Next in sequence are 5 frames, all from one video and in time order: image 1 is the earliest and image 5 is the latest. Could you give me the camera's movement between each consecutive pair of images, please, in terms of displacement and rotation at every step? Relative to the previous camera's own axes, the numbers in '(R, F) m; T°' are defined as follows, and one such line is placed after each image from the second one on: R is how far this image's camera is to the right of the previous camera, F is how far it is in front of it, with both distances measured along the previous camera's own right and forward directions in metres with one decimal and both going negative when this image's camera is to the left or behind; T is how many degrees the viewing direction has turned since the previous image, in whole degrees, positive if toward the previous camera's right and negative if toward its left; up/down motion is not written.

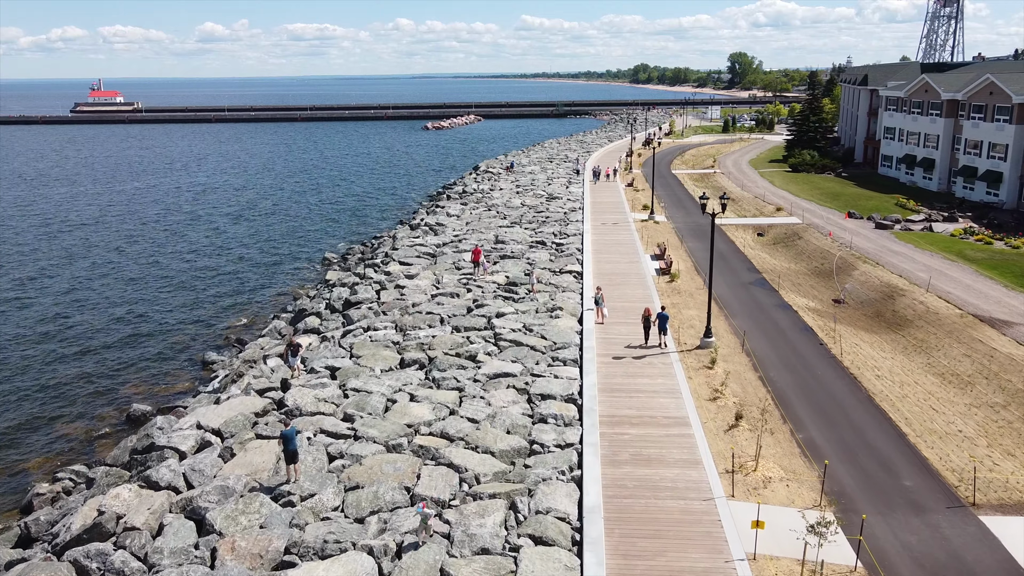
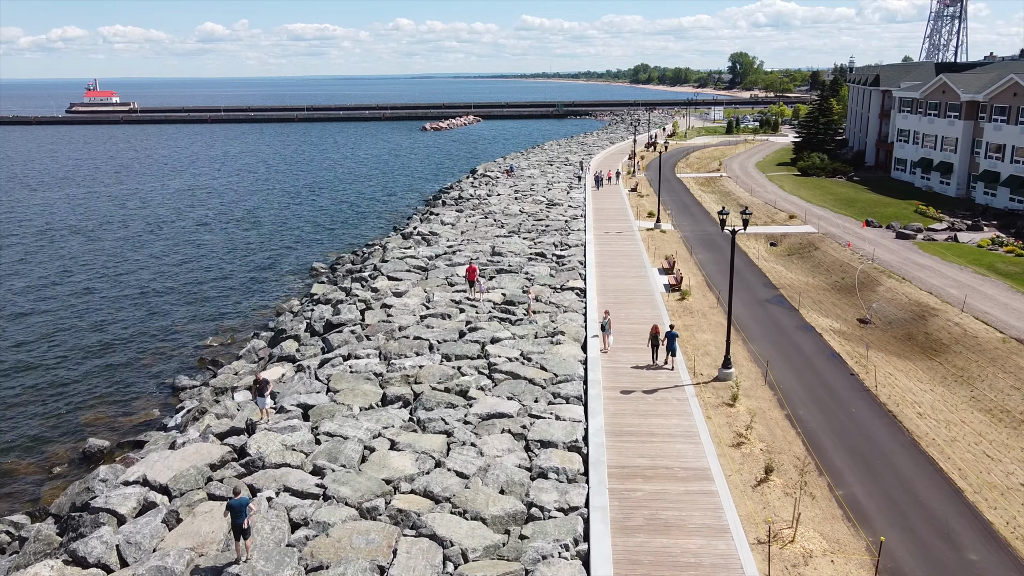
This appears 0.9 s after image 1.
(+0.1, +2.7) m; 0°
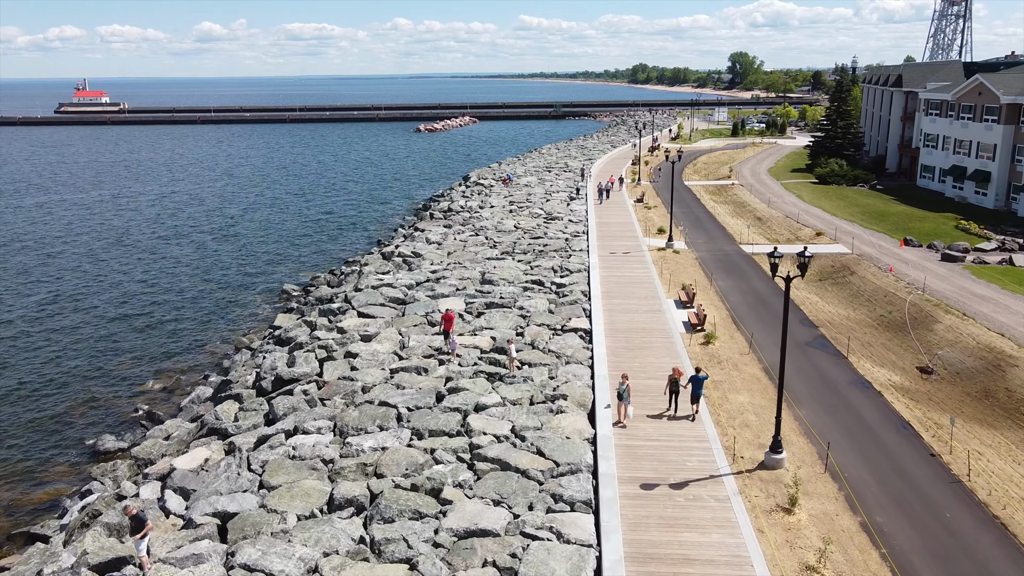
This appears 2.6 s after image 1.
(+0.2, +5.2) m; 0°
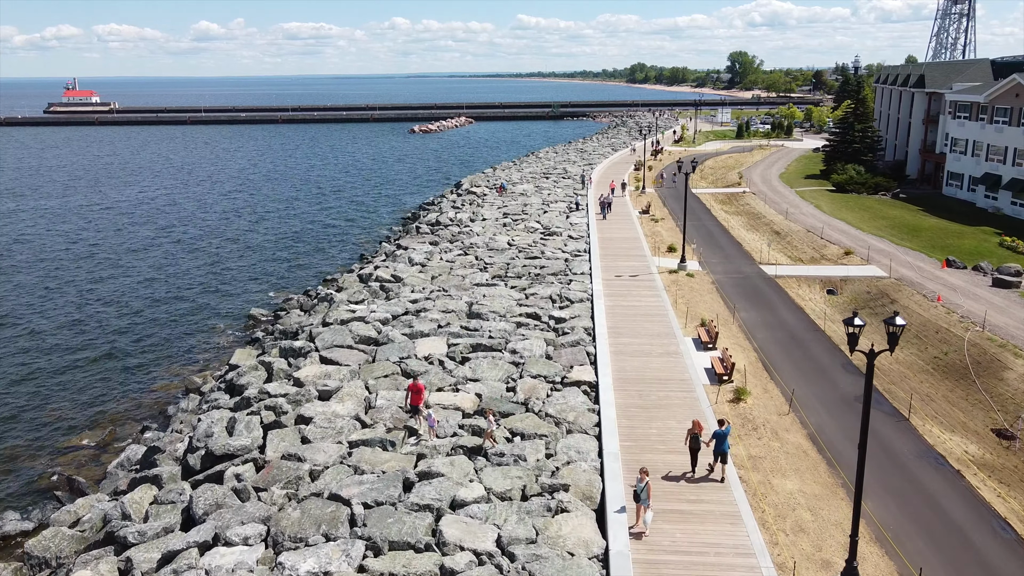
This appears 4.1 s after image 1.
(+0.2, +4.6) m; 0°
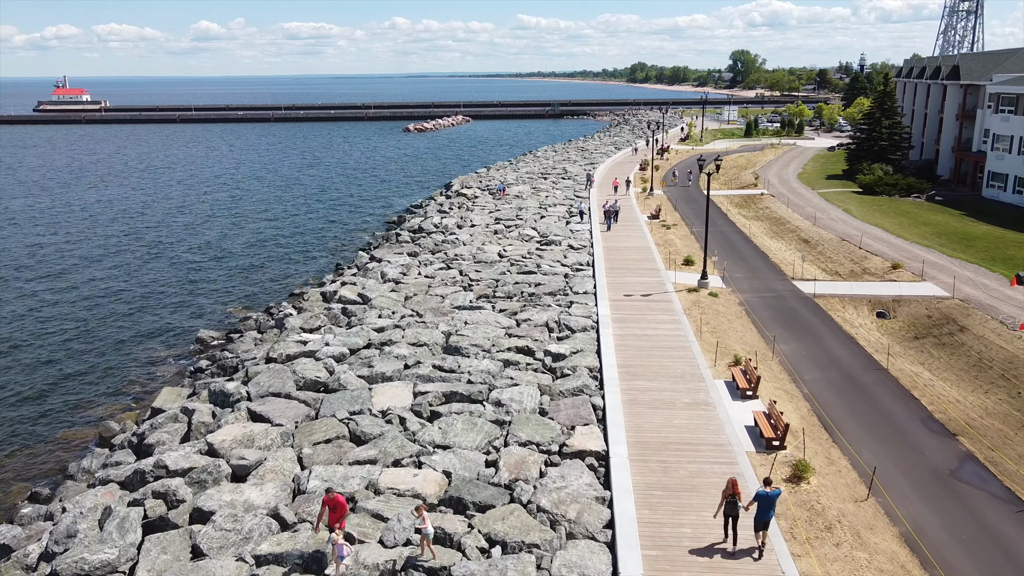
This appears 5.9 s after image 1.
(+0.4, +5.6) m; 0°
